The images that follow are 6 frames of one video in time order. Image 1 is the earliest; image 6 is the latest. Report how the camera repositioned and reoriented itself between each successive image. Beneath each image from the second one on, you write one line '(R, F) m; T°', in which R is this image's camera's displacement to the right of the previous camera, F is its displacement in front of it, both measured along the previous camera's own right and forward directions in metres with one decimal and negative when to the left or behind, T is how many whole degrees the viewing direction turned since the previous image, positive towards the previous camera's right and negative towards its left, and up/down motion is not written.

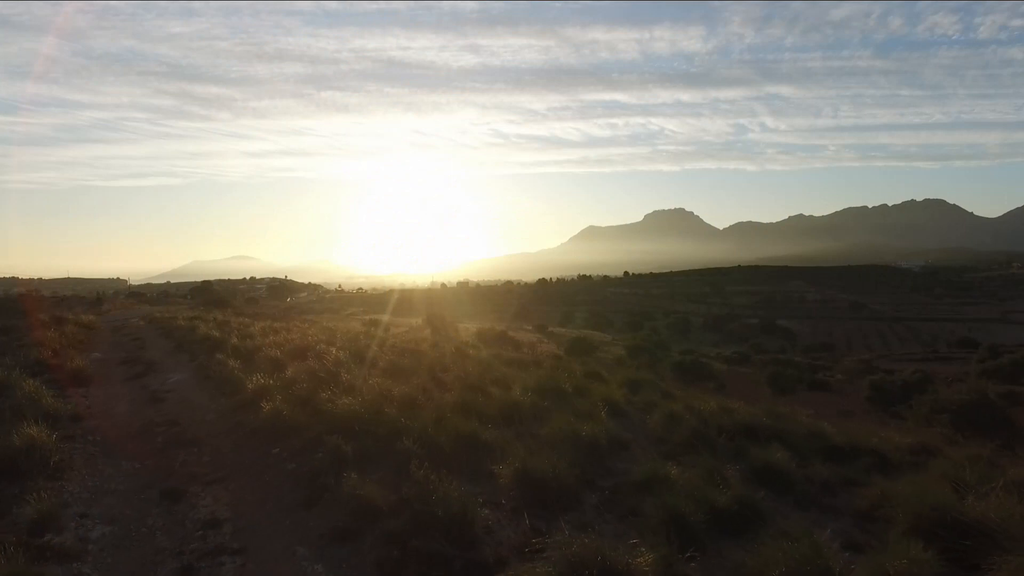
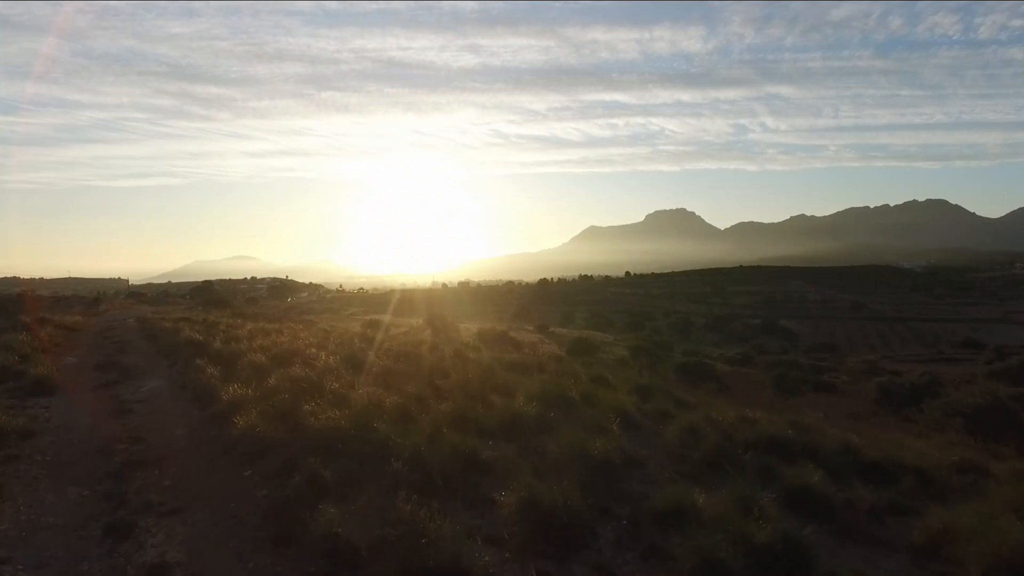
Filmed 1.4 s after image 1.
(-0.1, +0.5) m; 0°
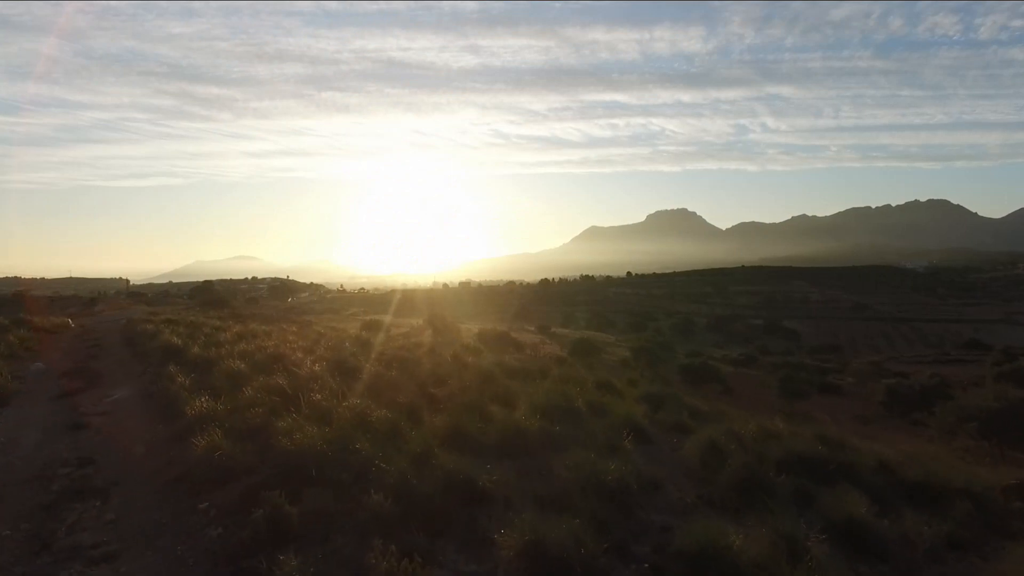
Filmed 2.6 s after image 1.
(-0.1, +0.6) m; 0°
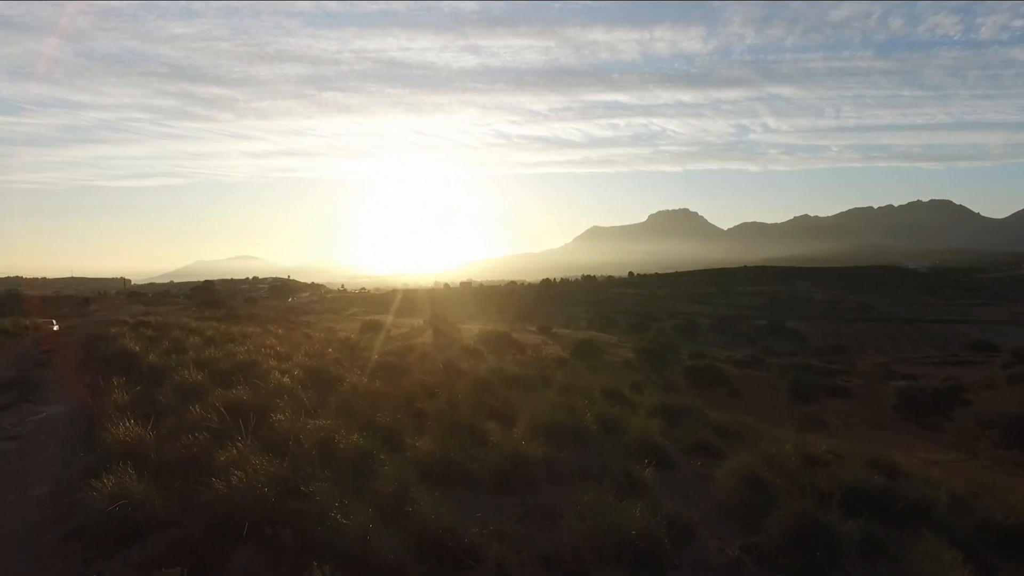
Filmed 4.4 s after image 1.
(-0.1, +1.0) m; 0°
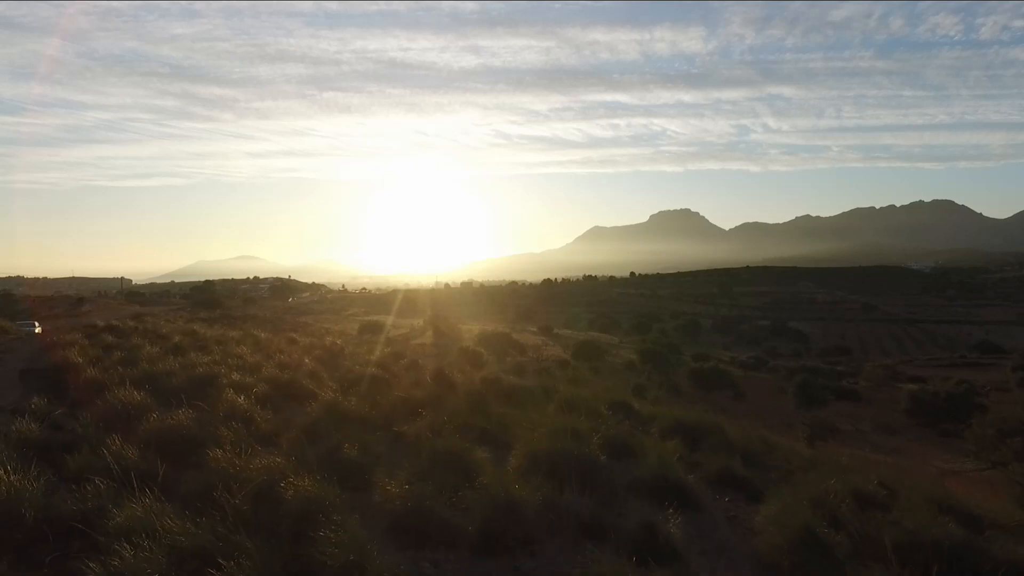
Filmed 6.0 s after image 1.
(0.0, +1.0) m; 0°
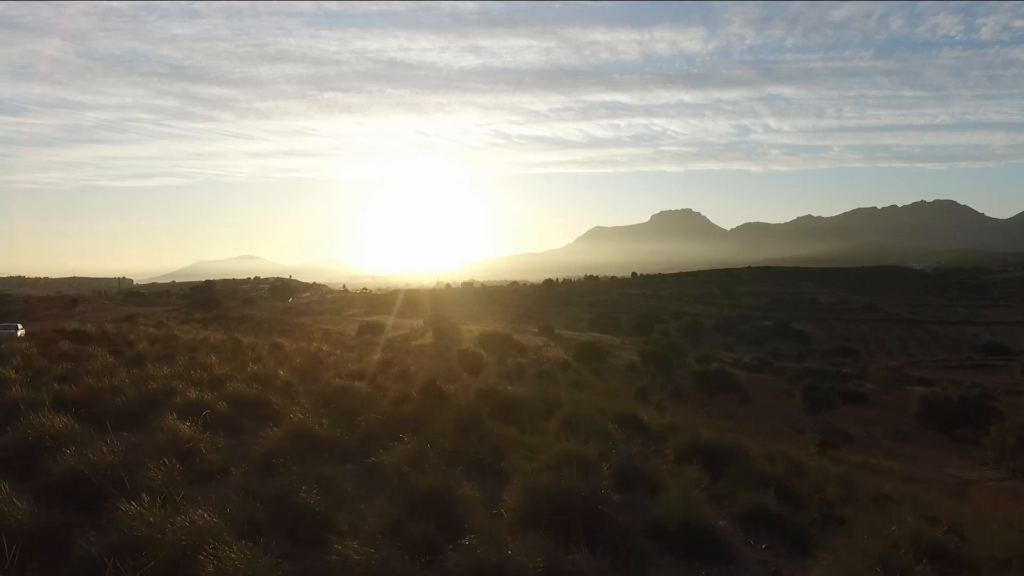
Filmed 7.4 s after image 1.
(-0.1, +0.8) m; 0°
